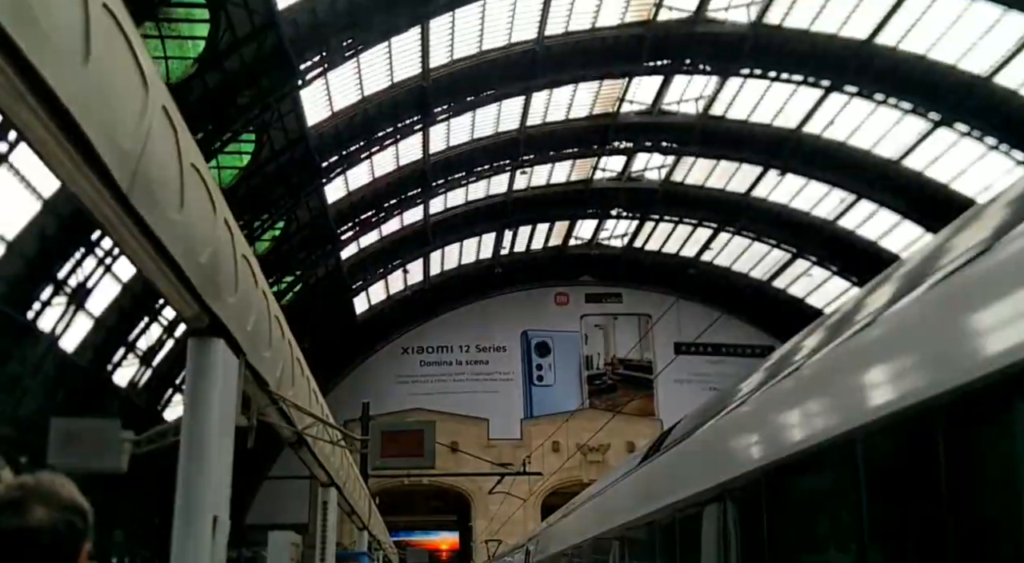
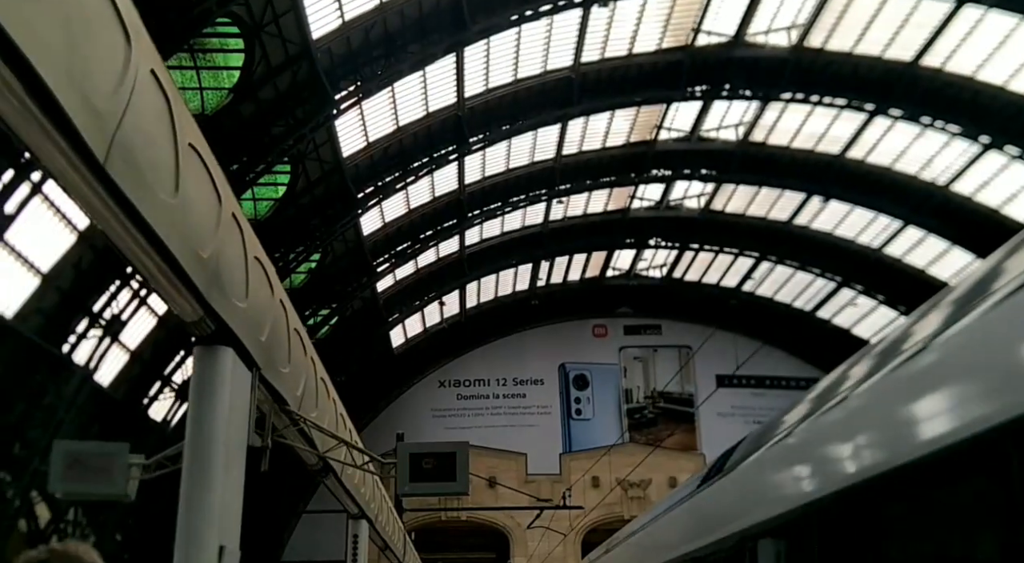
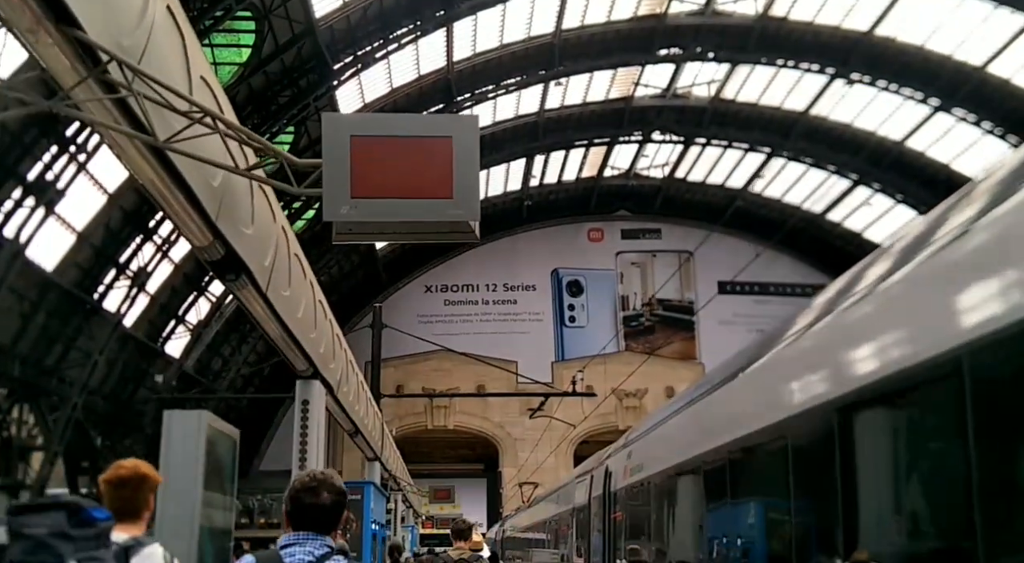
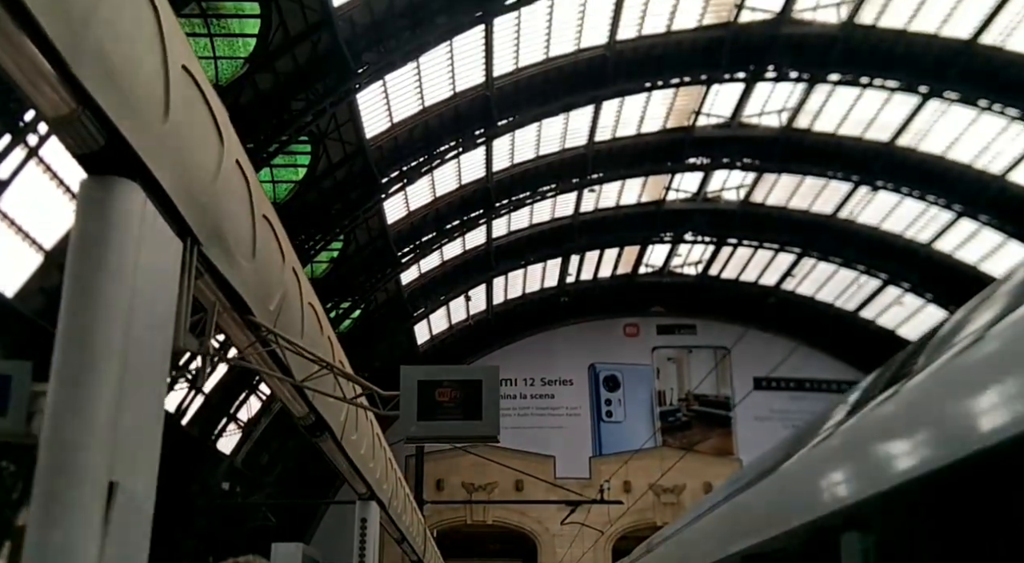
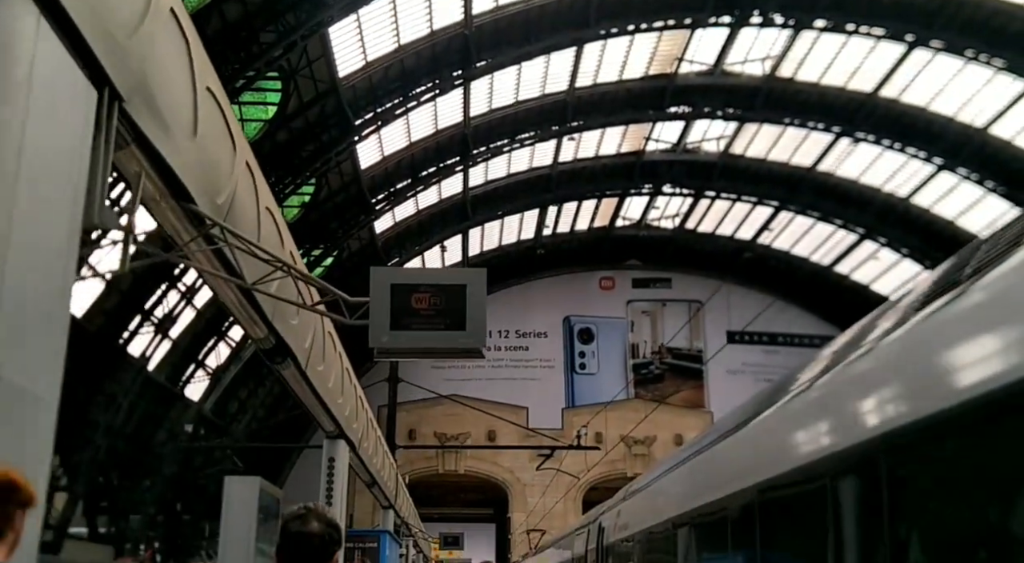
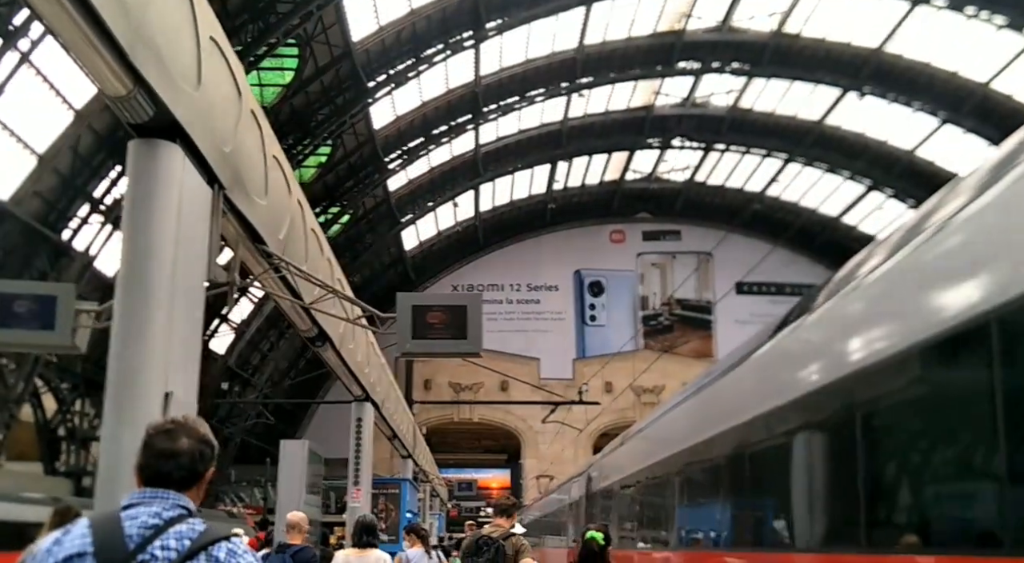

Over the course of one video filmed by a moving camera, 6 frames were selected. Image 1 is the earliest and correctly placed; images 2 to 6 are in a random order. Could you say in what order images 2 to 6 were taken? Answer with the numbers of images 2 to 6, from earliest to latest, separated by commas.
2, 6, 4, 5, 3
